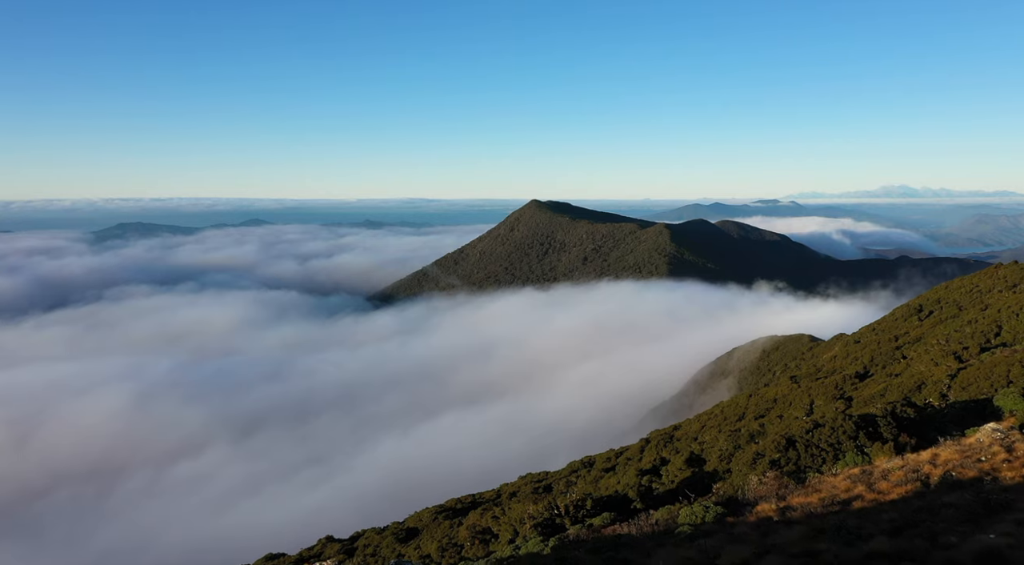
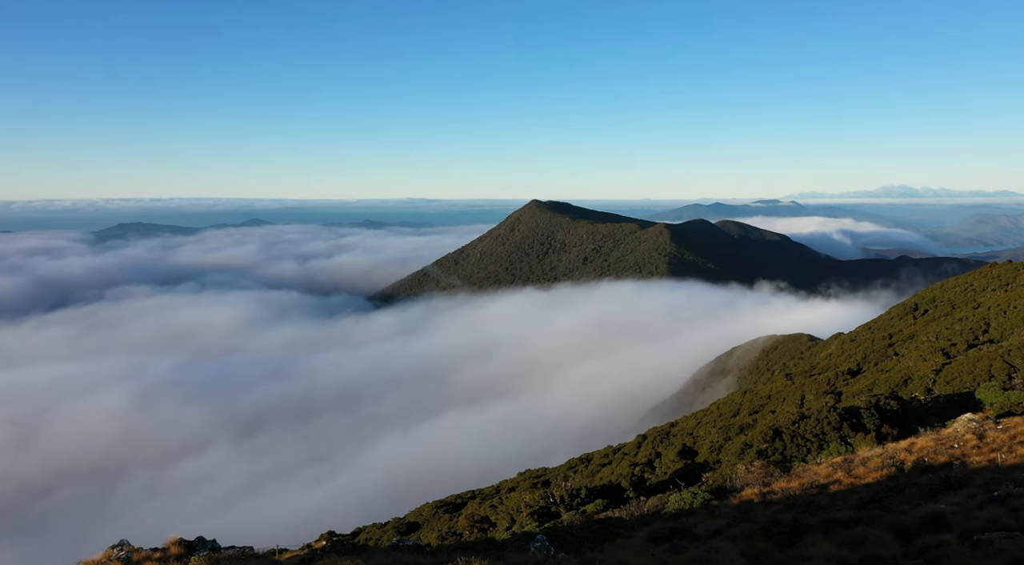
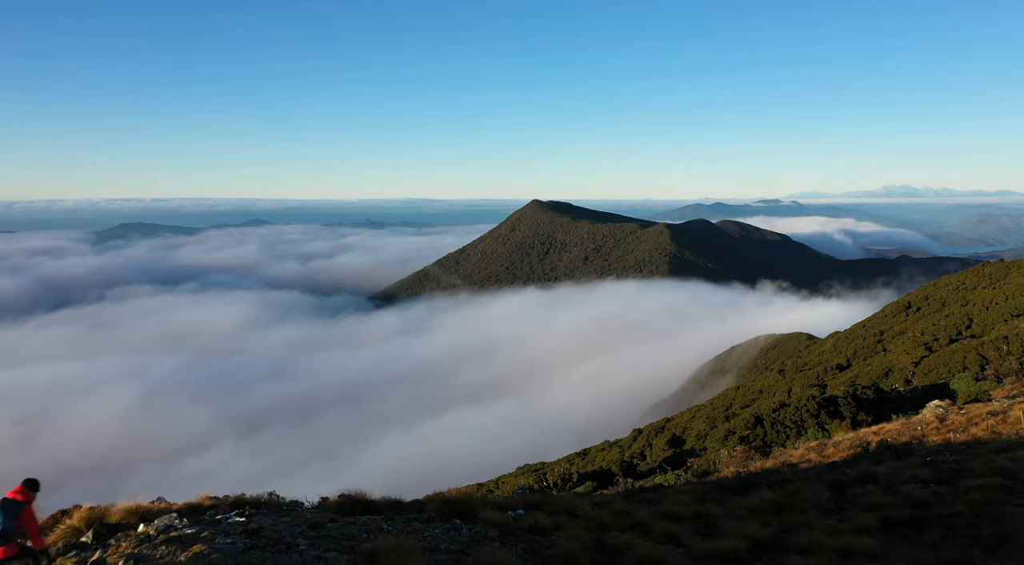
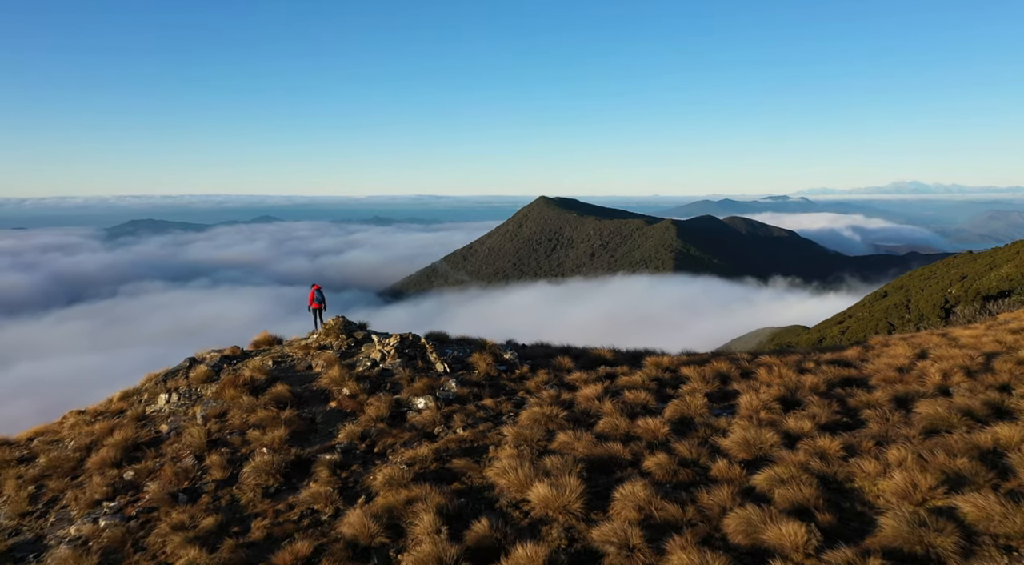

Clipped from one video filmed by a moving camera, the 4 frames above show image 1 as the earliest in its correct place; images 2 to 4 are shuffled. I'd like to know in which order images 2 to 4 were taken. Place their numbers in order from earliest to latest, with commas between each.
2, 3, 4
